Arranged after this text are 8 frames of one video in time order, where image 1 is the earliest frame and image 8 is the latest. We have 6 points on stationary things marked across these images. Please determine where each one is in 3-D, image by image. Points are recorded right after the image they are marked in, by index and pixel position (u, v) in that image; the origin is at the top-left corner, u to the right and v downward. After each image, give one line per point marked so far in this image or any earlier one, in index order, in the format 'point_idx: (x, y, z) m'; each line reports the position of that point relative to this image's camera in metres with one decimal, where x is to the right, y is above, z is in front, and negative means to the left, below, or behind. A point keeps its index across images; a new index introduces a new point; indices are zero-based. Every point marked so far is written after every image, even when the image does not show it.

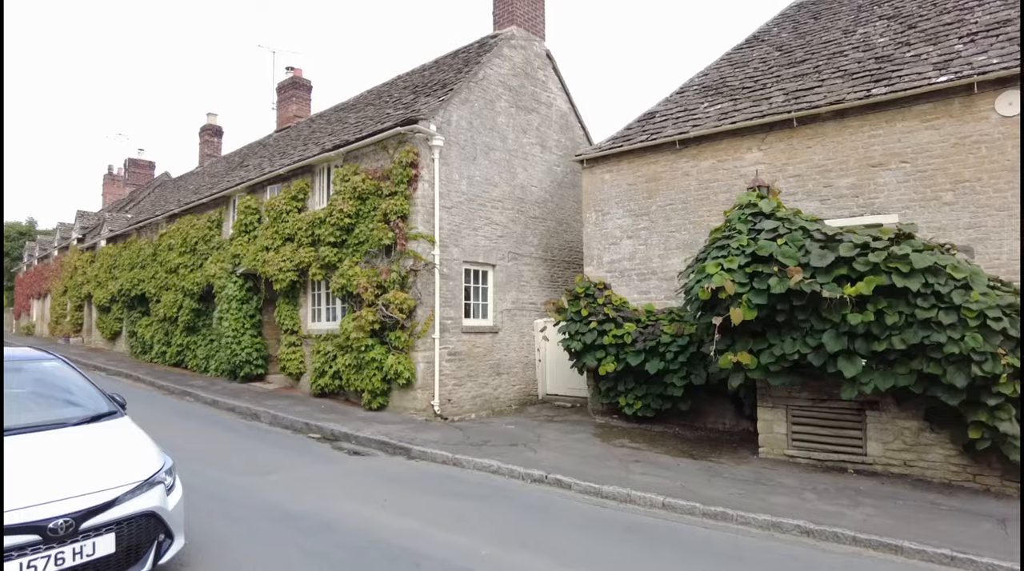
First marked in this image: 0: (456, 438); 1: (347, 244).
0: (-0.8, -2.3, +9.1) m
1: (-3.1, +0.8, +11.5) m
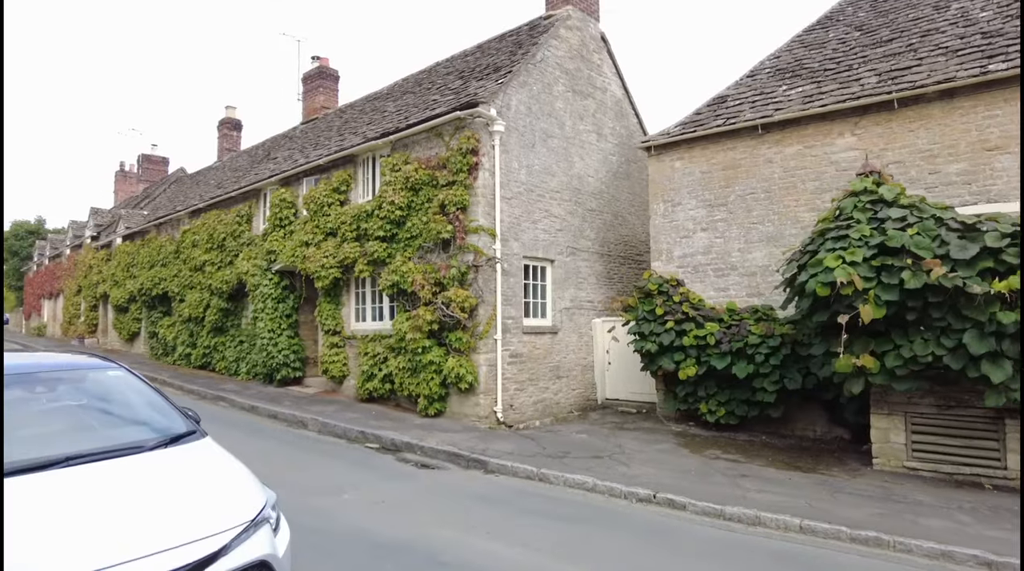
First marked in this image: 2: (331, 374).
0: (+0.3, -2.3, +8.3) m
1: (-2.0, +0.8, +10.7) m
2: (-3.6, -1.8, +12.0) m
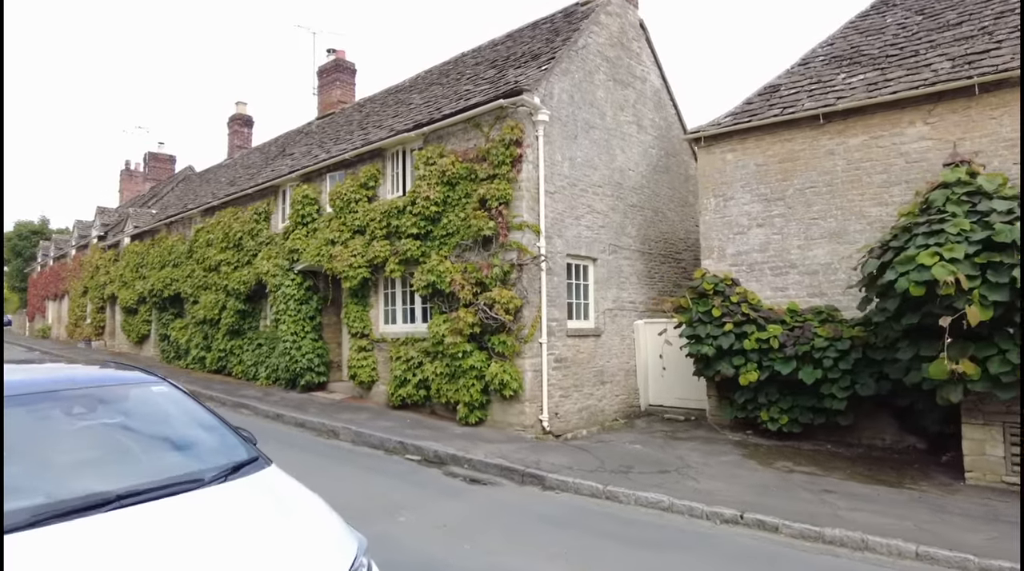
0: (+1.0, -2.3, +7.7) m
1: (-1.3, +0.8, +10.1) m
2: (-2.9, -1.8, +11.4) m
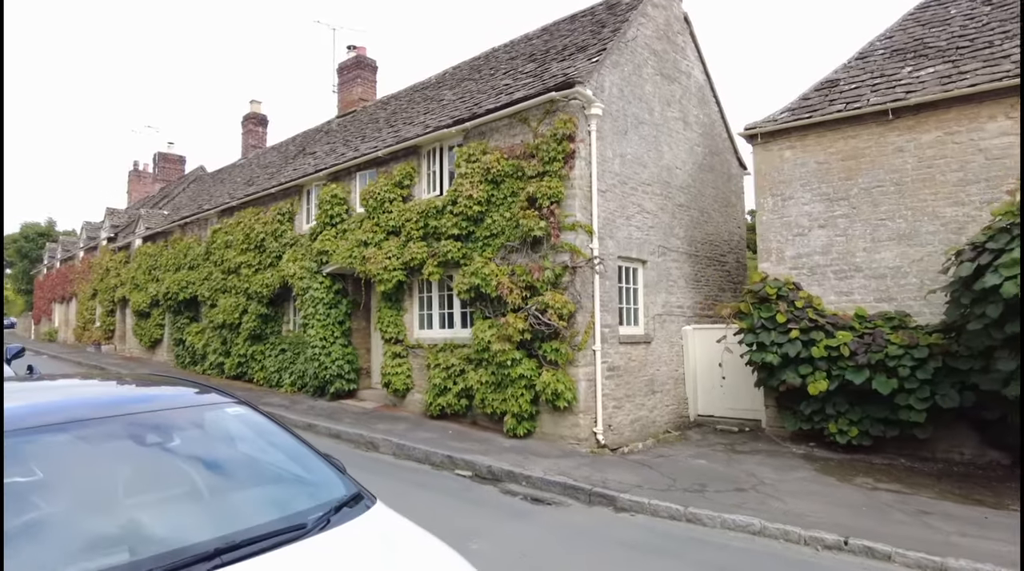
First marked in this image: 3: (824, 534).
0: (+1.7, -2.3, +7.2) m
1: (-0.6, +0.8, +9.6) m
2: (-2.2, -1.8, +10.9) m
3: (+2.9, -2.3, +5.6) m
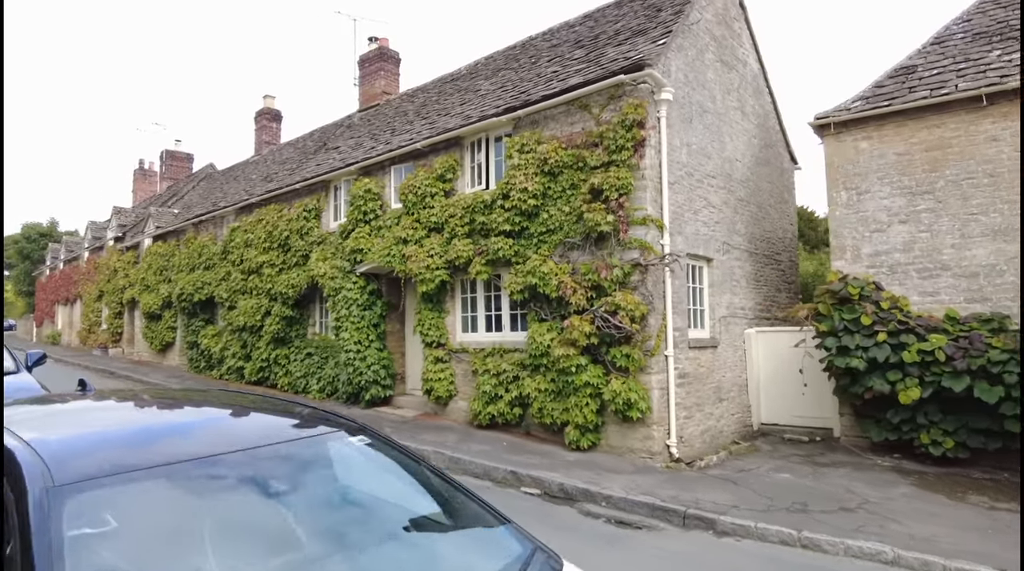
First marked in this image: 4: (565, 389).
0: (+2.6, -2.3, +6.5) m
1: (+0.3, +0.8, +8.9) m
2: (-1.3, -1.8, +10.2) m
3: (+3.7, -2.3, +4.9) m
4: (+0.7, -1.4, +8.2) m
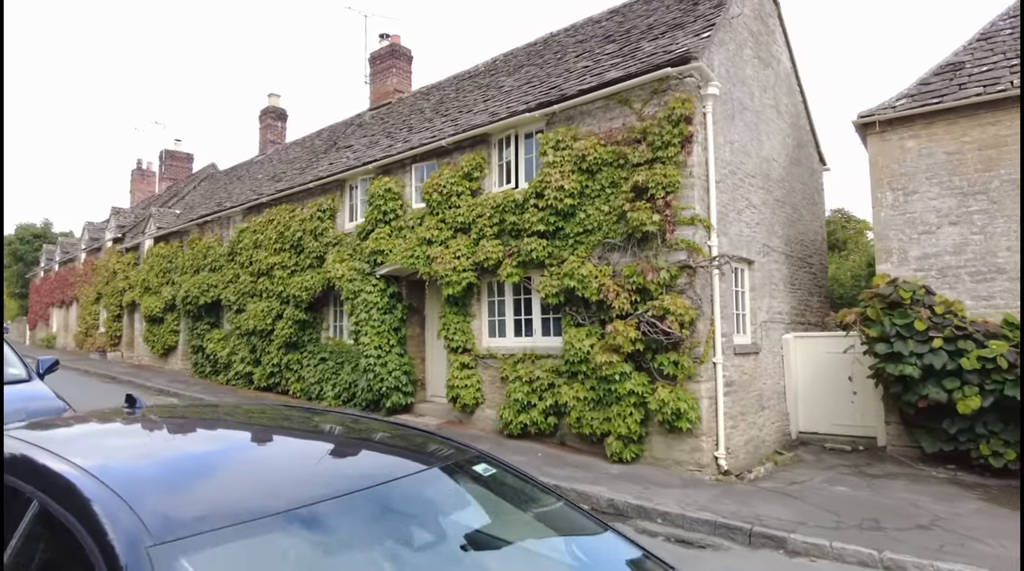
0: (+3.1, -2.3, +6.1) m
1: (+0.7, +0.7, +8.5) m
2: (-0.9, -1.9, +9.8) m
3: (+4.3, -2.3, +4.6) m
4: (+1.2, -1.4, +7.8) m
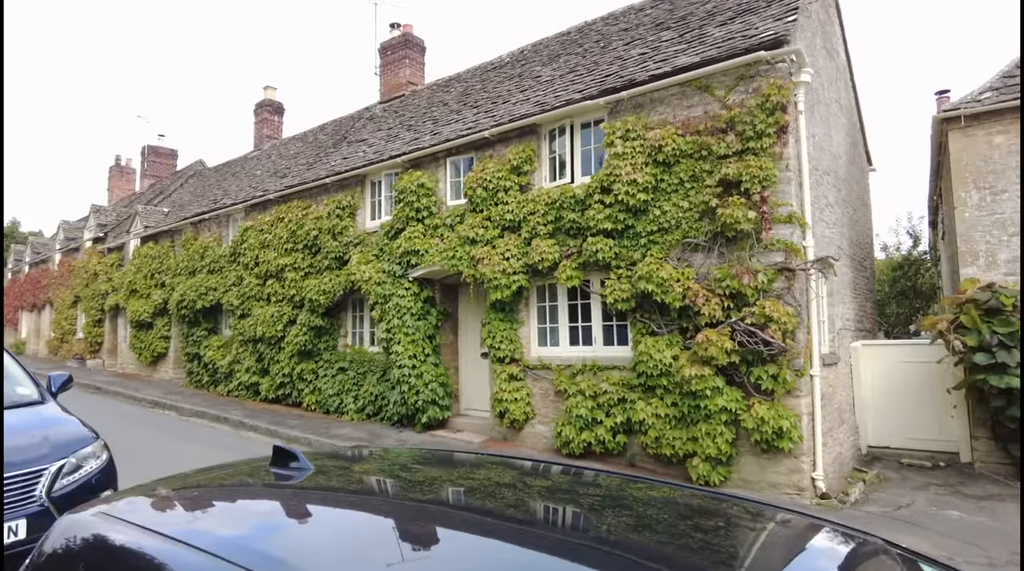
0: (+4.0, -2.4, +5.4) m
1: (+1.6, +0.7, +7.8) m
2: (-0.1, -1.9, +8.9) m
3: (+5.3, -2.3, +3.9) m
4: (+2.1, -1.5, +7.1) m
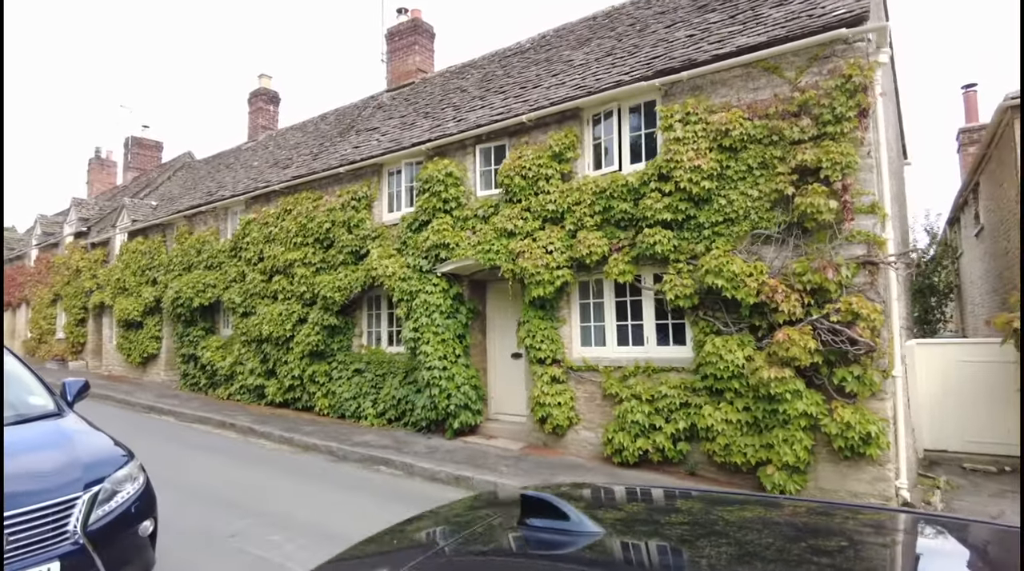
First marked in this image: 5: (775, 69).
0: (+4.7, -2.3, +5.0) m
1: (+2.2, +0.7, +7.2) m
2: (+0.5, -1.9, +8.3) m
3: (+6.0, -2.3, +3.5) m
4: (+2.7, -1.4, +6.5) m
5: (+3.0, +2.5, +7.0) m
